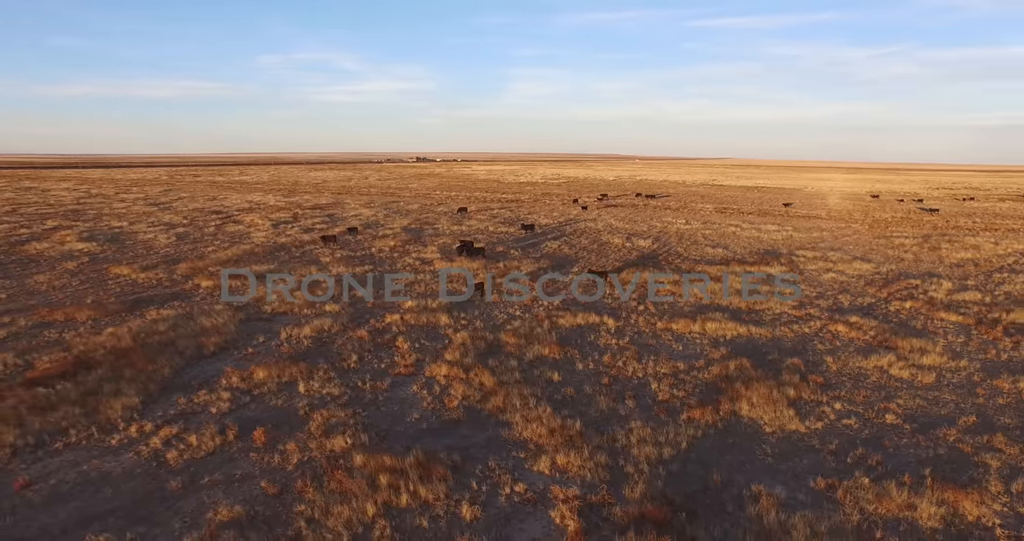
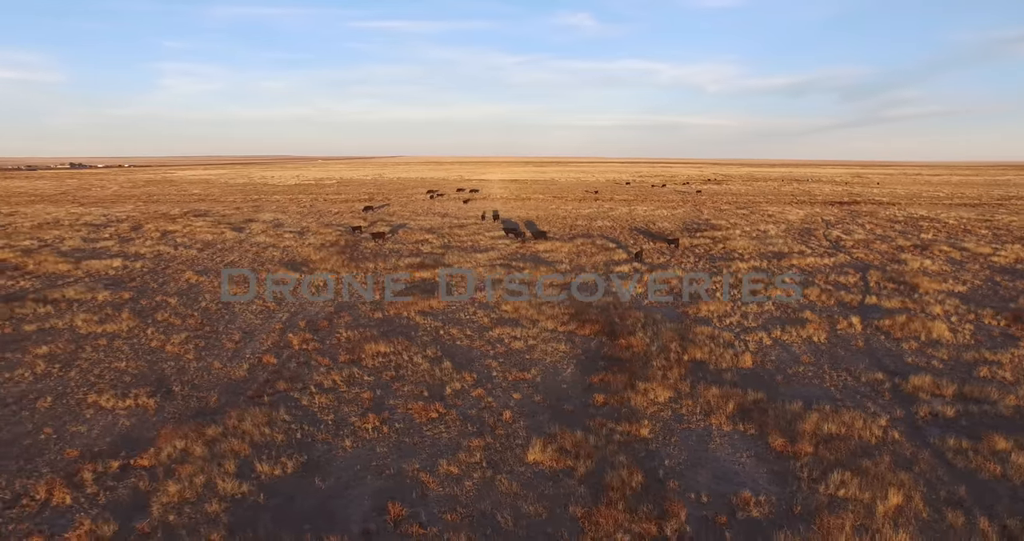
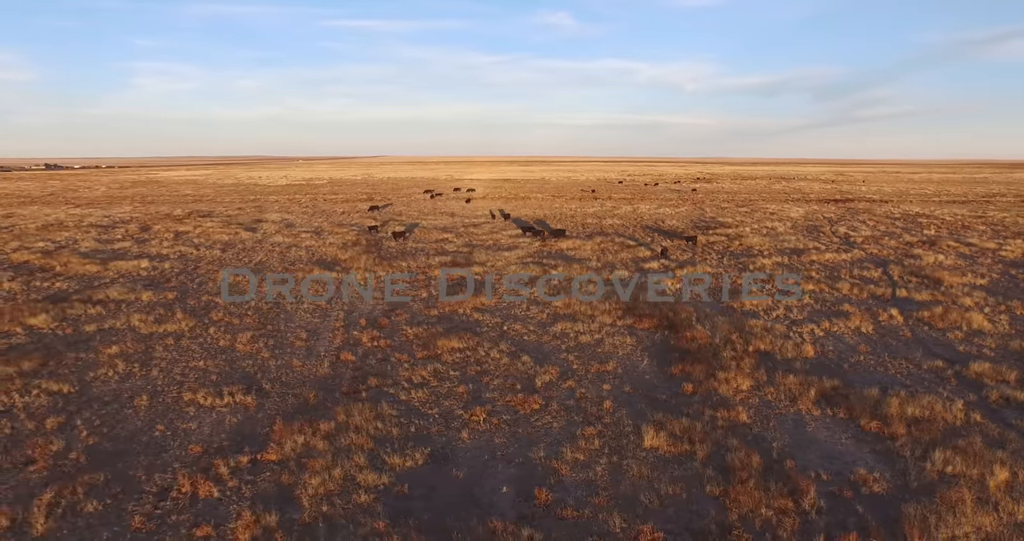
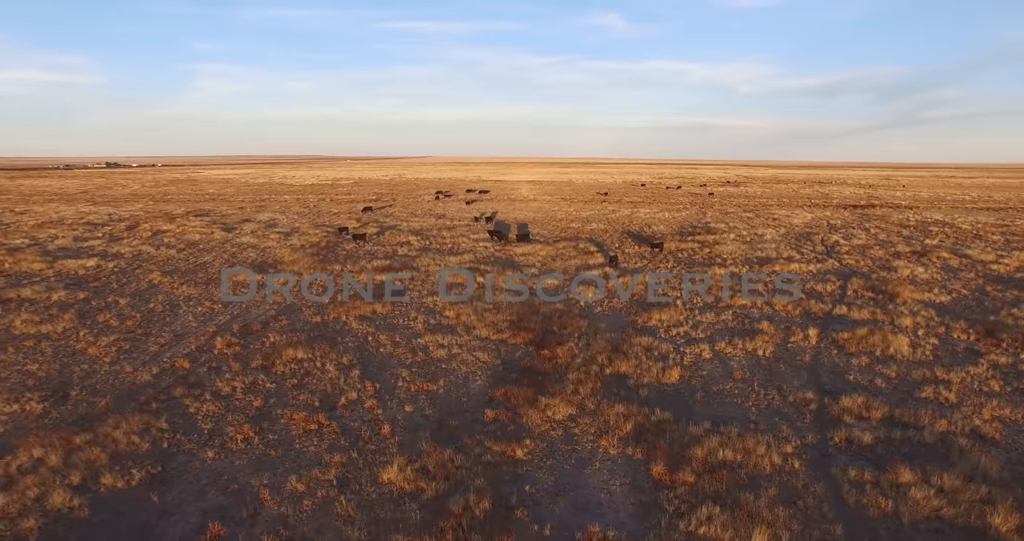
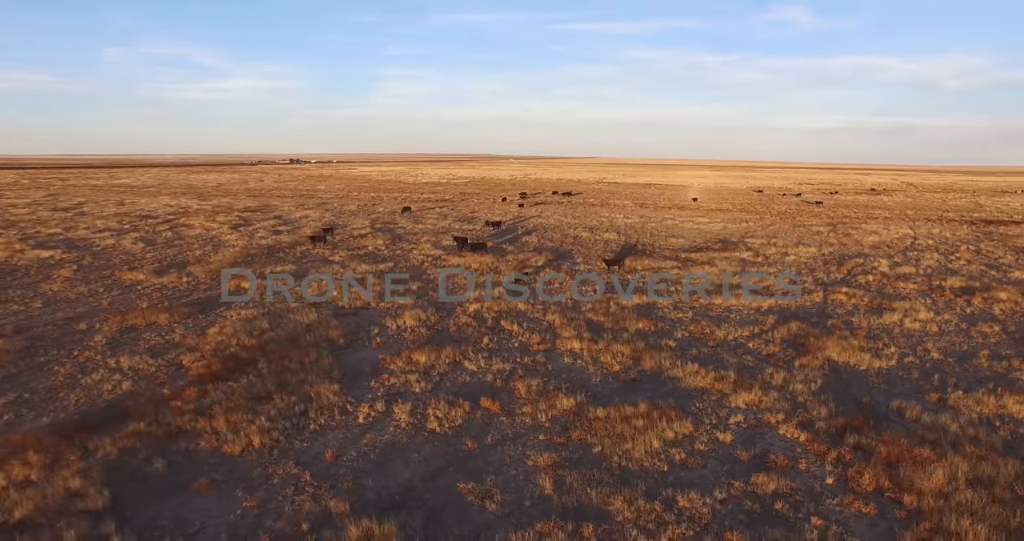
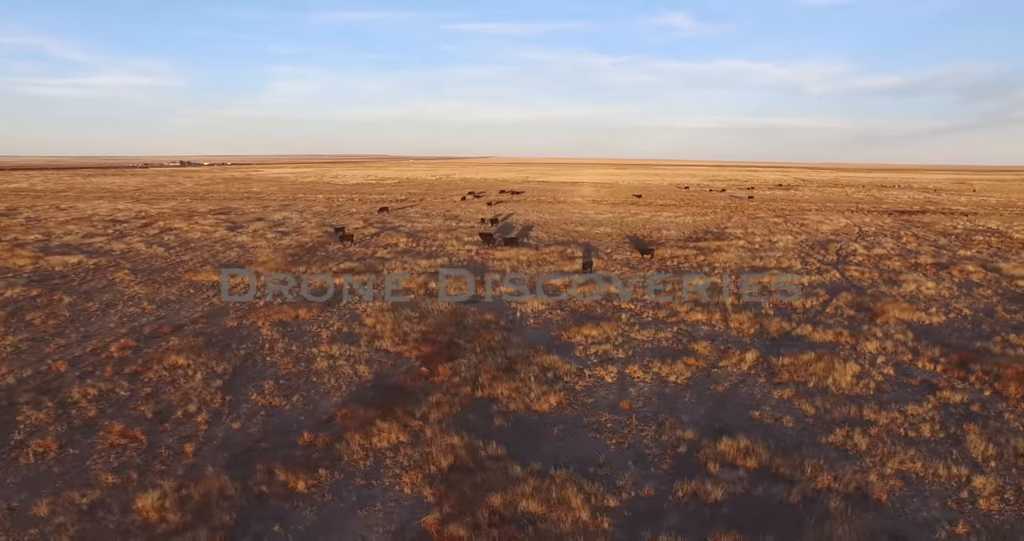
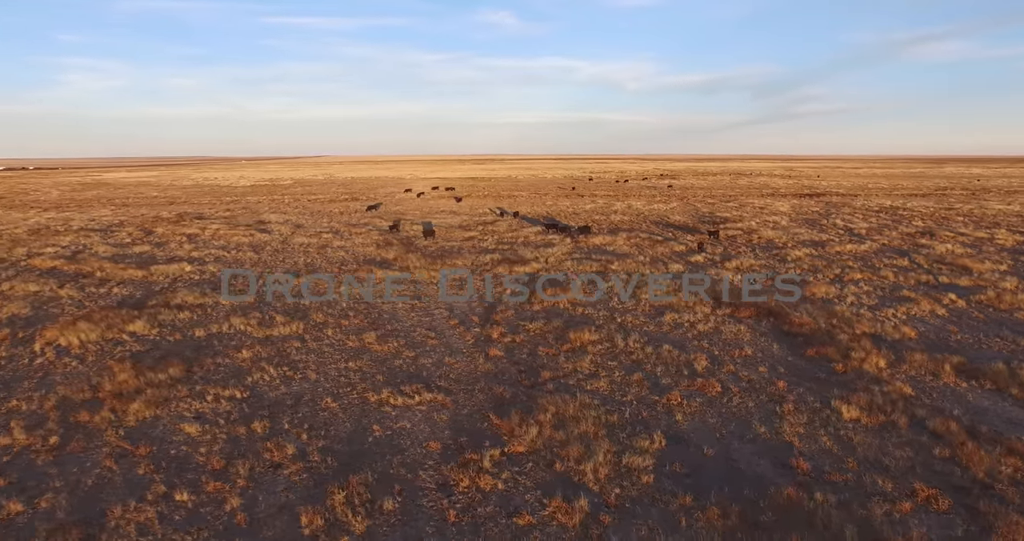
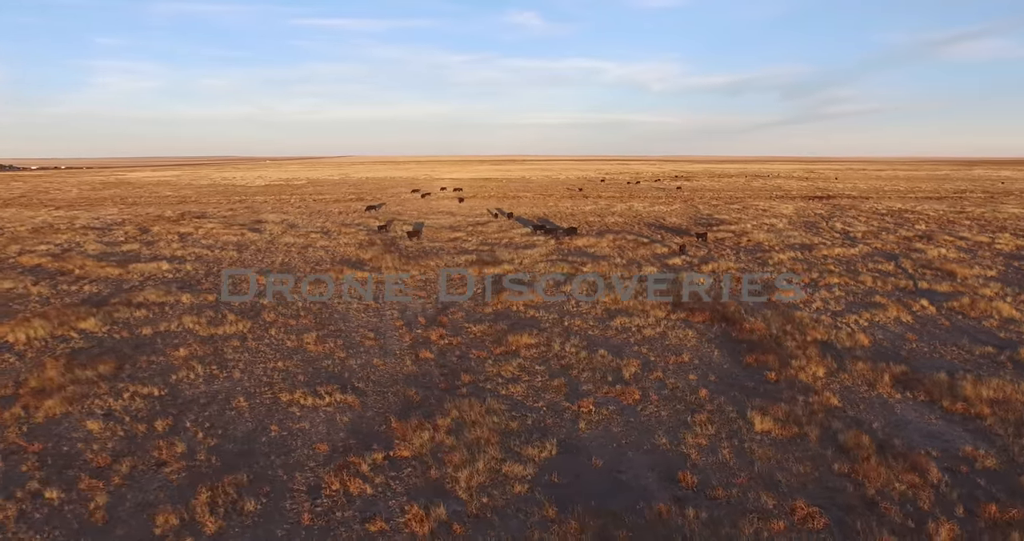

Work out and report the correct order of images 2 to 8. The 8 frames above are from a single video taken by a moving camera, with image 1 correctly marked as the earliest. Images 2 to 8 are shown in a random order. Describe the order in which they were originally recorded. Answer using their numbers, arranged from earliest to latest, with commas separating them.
5, 6, 4, 2, 3, 8, 7
